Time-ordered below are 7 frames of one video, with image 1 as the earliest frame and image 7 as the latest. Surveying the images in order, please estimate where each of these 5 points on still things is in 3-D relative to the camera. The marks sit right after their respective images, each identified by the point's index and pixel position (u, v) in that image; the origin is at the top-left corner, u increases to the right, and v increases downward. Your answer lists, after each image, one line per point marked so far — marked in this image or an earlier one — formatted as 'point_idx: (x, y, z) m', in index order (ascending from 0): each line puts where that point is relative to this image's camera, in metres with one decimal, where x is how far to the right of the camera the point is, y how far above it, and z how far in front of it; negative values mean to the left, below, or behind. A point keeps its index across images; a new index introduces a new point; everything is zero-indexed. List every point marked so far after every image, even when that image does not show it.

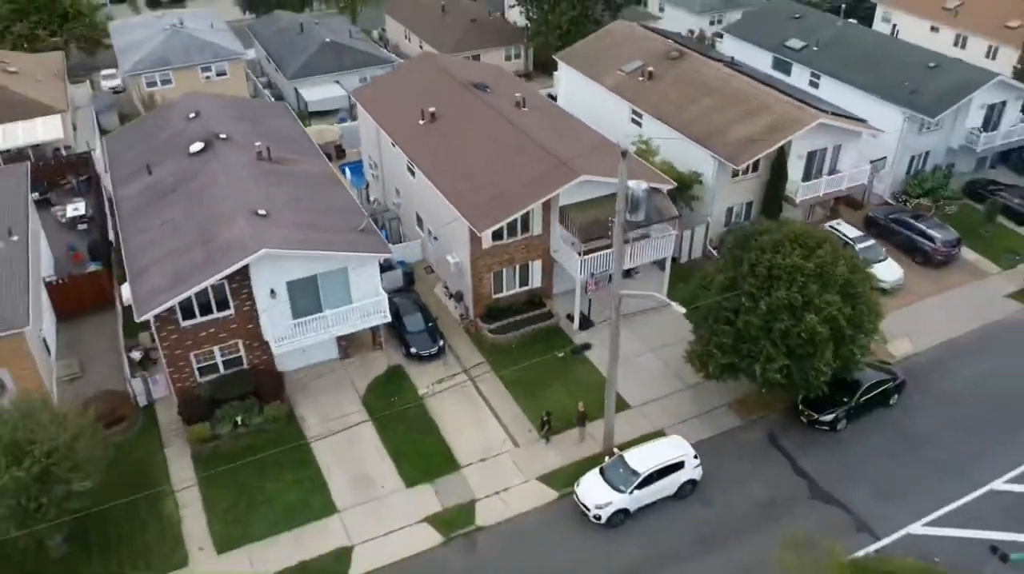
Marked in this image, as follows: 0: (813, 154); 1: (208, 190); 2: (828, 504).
0: (+6.2, +2.7, +18.7) m
1: (-5.2, +1.7, +15.7) m
2: (+4.7, -3.2, +13.1) m
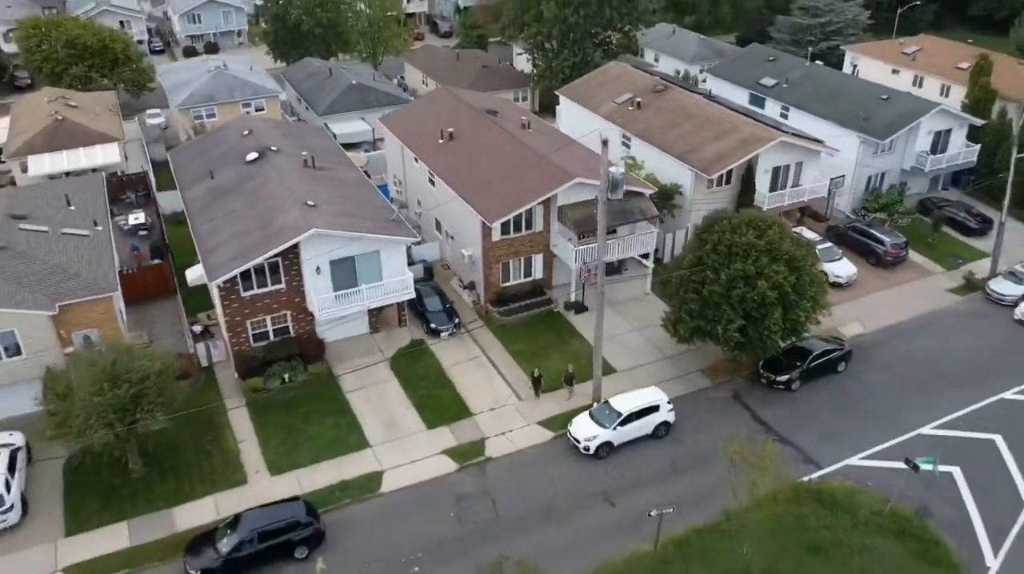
0: (+6.3, +2.8, +21.7) m
1: (-5.1, +2.0, +18.7) m
2: (+4.8, -2.7, +15.7) m
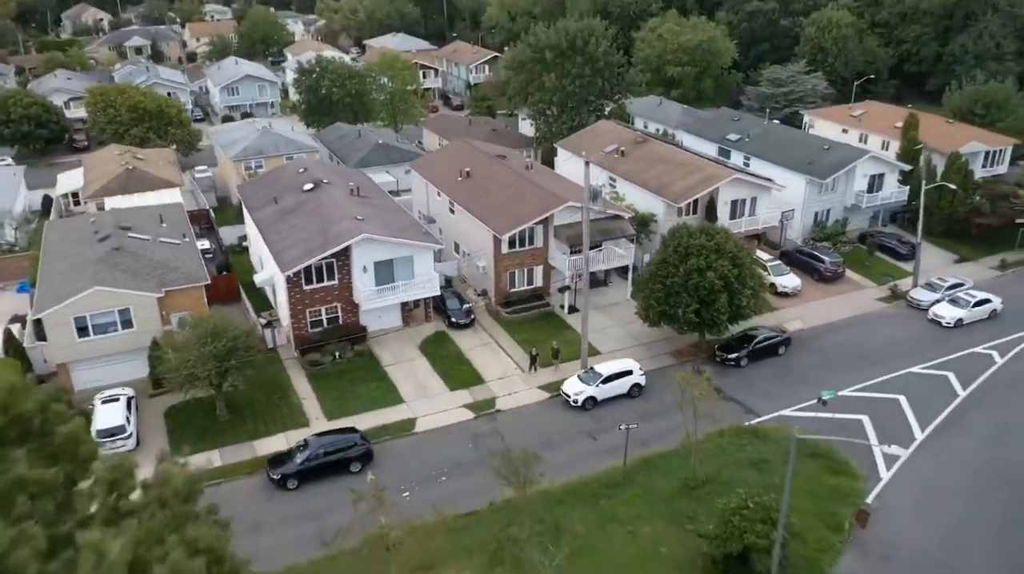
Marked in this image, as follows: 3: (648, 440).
0: (+6.5, +2.5, +26.4) m
1: (-5.0, +2.0, +23.5) m
2: (+4.9, -2.5, +20.0) m
3: (+2.8, -3.1, +18.4) m
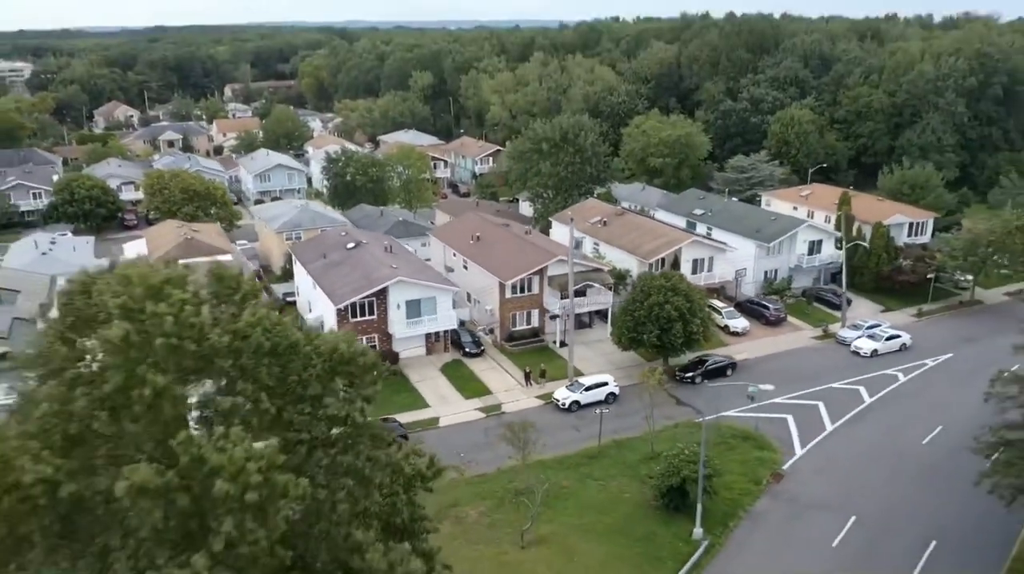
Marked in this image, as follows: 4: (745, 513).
0: (+6.6, +1.0, +32.4) m
1: (-4.9, +0.9, +29.4) m
2: (+4.9, -3.3, +25.5) m
3: (+2.8, -3.7, +23.8) m
4: (+5.1, -4.9, +19.7) m
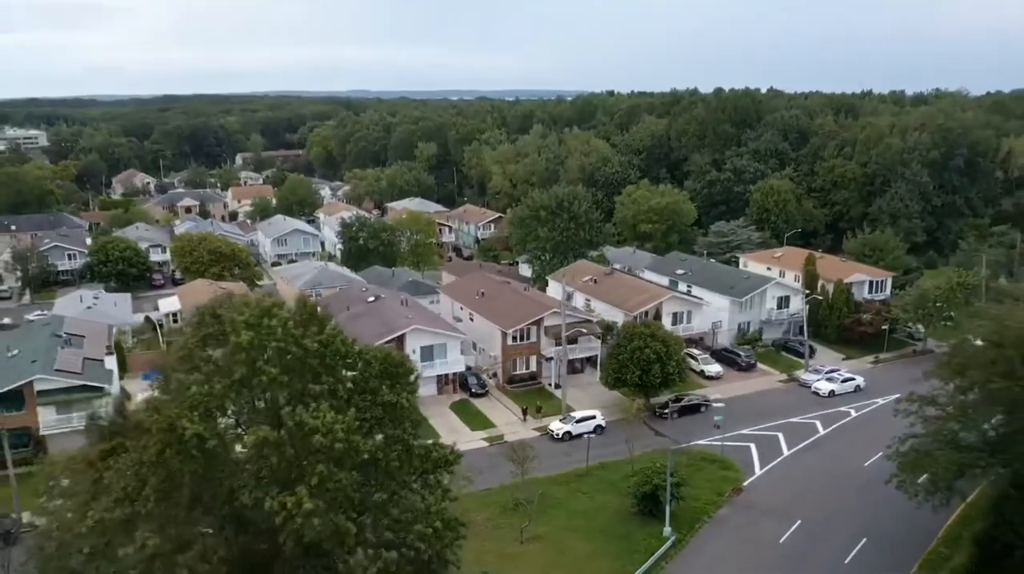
0: (+6.6, -1.0, +36.6) m
1: (-4.9, -0.9, +33.6) m
2: (+4.9, -4.8, +29.4) m
3: (+2.8, -5.1, +27.7) m
4: (+5.1, -5.9, +23.5) m
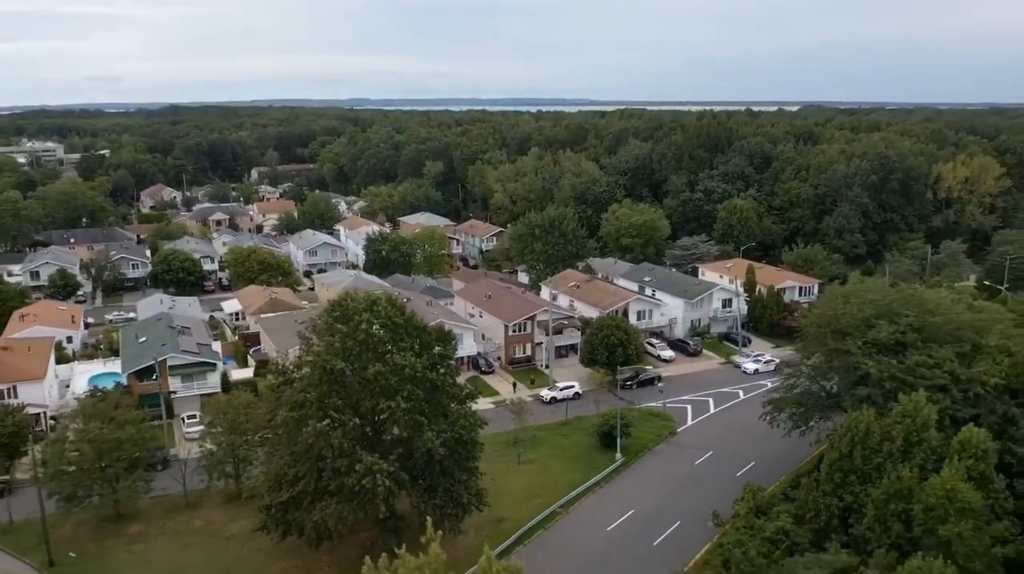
0: (+6.6, -1.2, +47.0) m
1: (-4.9, -1.1, +44.0) m
2: (+5.0, -4.9, +39.7) m
3: (+2.9, -5.2, +38.1) m
4: (+5.1, -6.0, +33.8) m
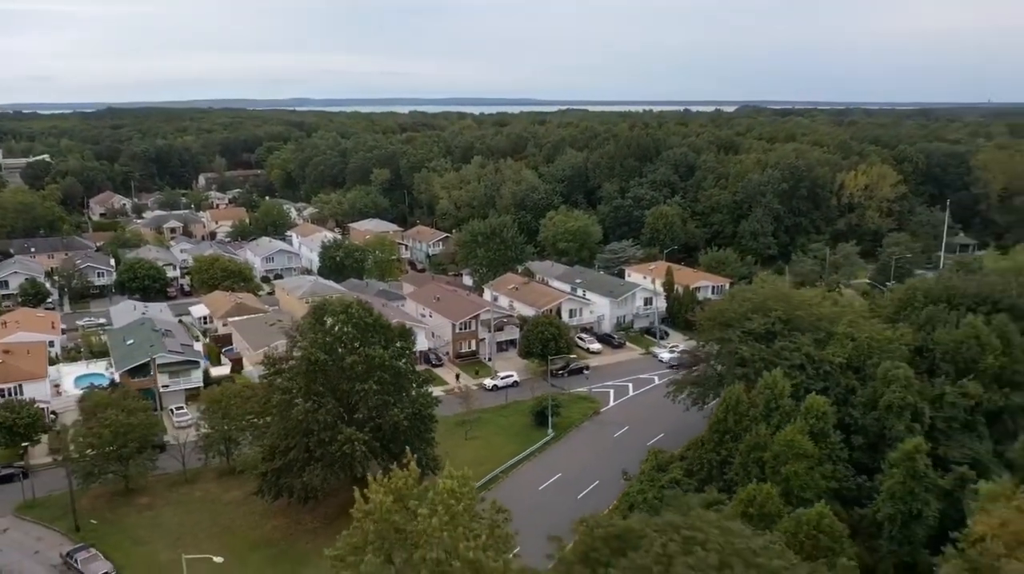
0: (+3.5, -1.3, +53.4) m
1: (-7.8, -1.3, +49.7) m
2: (+2.3, -5.0, +46.0) m
3: (+0.3, -5.4, +44.2) m
4: (+2.8, -6.1, +40.1) m
